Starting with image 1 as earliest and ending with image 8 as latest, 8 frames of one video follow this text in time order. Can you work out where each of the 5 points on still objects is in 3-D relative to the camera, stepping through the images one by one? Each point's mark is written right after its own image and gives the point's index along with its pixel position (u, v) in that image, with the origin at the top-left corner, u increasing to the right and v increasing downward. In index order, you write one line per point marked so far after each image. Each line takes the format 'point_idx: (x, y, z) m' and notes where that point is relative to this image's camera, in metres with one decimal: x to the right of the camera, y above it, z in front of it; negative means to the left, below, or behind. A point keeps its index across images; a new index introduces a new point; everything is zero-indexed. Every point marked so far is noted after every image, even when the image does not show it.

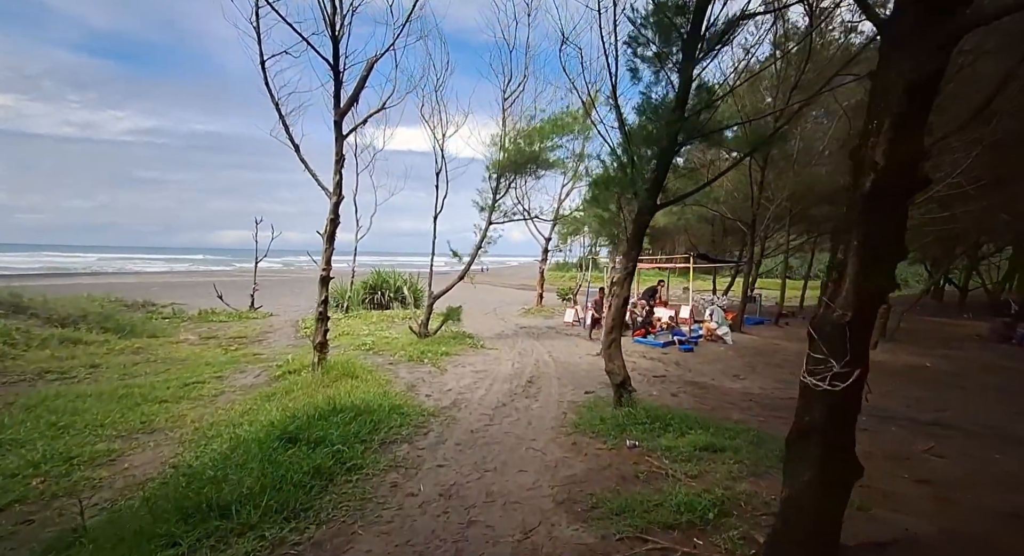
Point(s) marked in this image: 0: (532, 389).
0: (+0.3, -1.6, +7.2) m
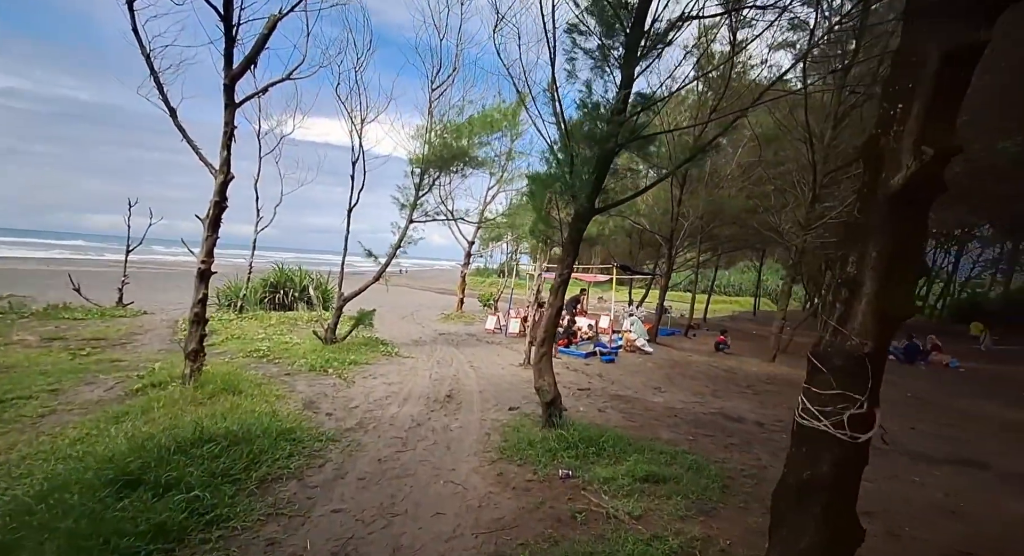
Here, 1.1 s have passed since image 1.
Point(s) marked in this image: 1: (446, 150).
0: (-0.8, -1.7, +6.5) m
1: (-1.4, +2.7, +10.4) m
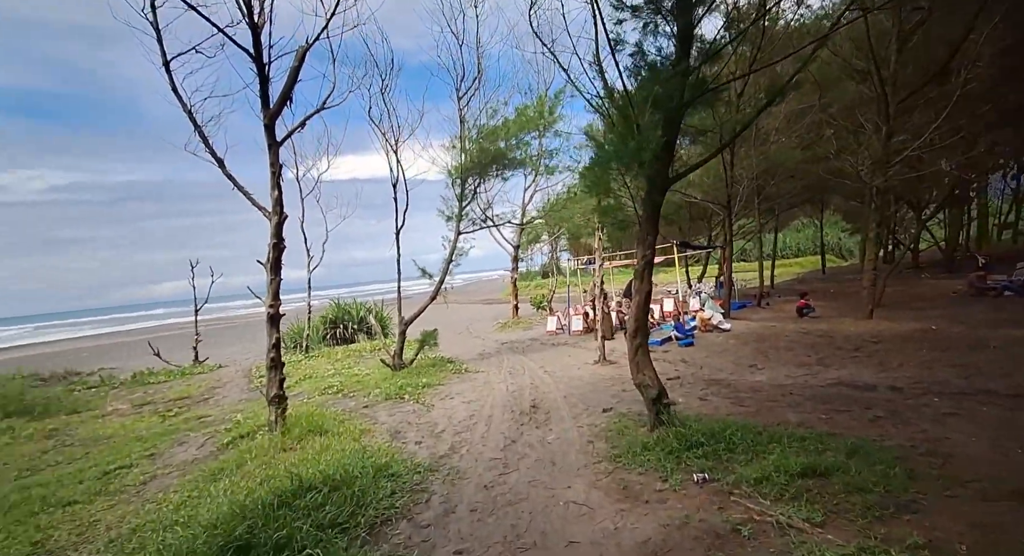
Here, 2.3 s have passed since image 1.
0: (+0.3, -1.7, +6.2) m
1: (-0.6, +2.5, +10.1) m
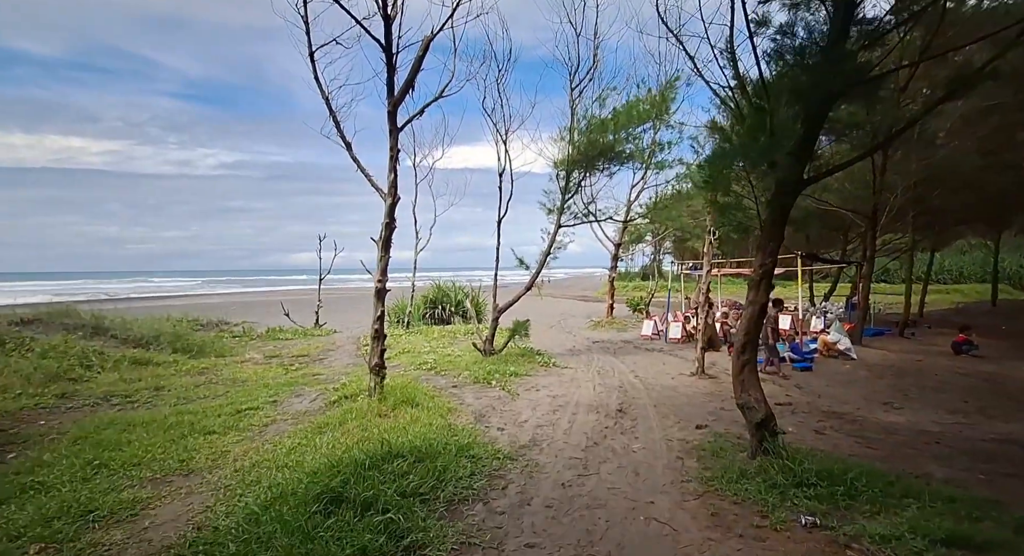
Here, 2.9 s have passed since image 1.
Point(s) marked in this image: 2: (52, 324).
0: (+1.3, -1.7, +5.9) m
1: (+1.6, +2.6, +9.8) m
2: (-9.5, -0.9, +10.2) m
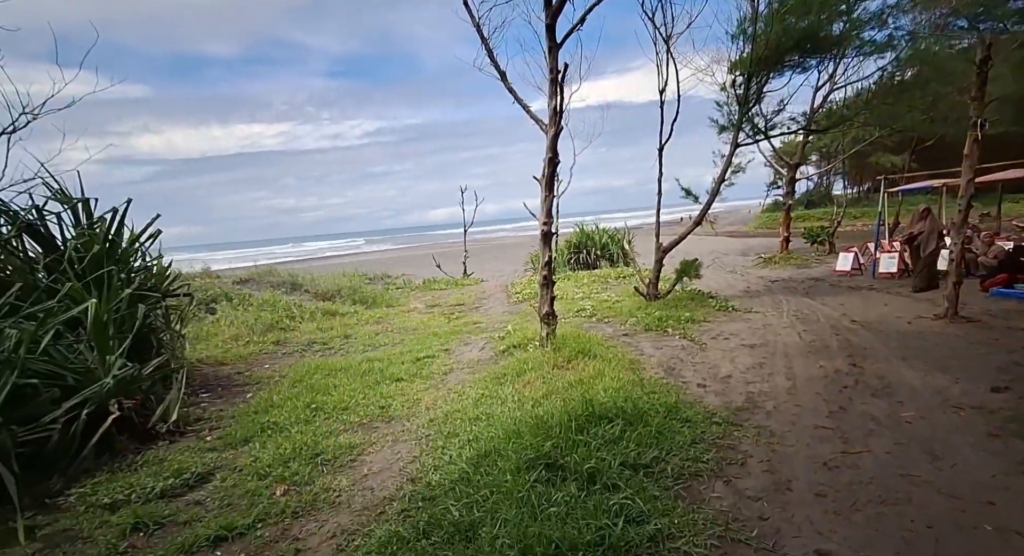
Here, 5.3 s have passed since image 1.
0: (+3.4, -1.0, +4.7) m
1: (+4.4, +3.8, +7.9) m
2: (-6.0, -0.1, +11.6) m
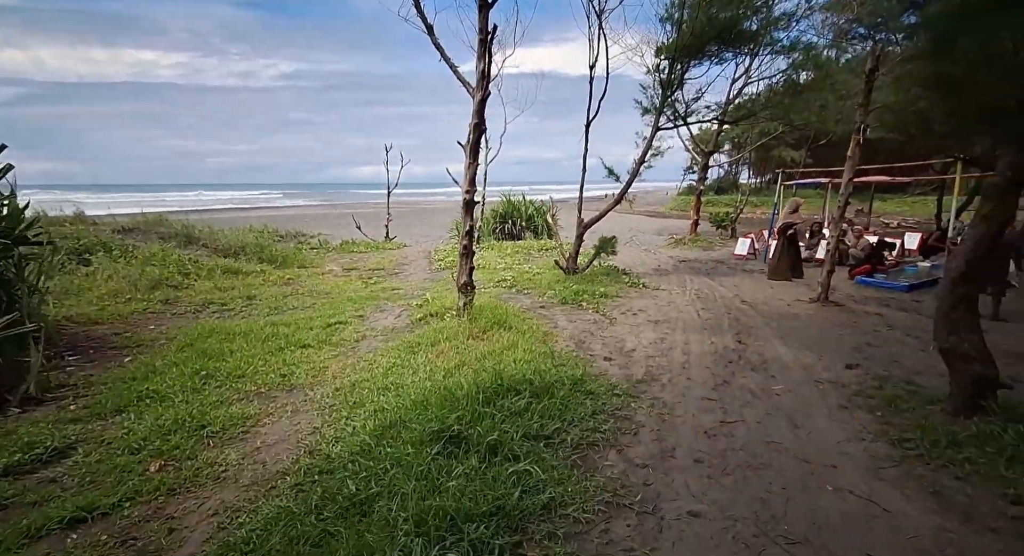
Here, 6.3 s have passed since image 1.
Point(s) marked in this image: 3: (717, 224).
0: (+2.5, -0.8, +5.2) m
1: (+3.3, +4.1, +8.2) m
2: (-7.7, +0.9, +10.5) m
3: (+7.5, +1.9, +17.8) m
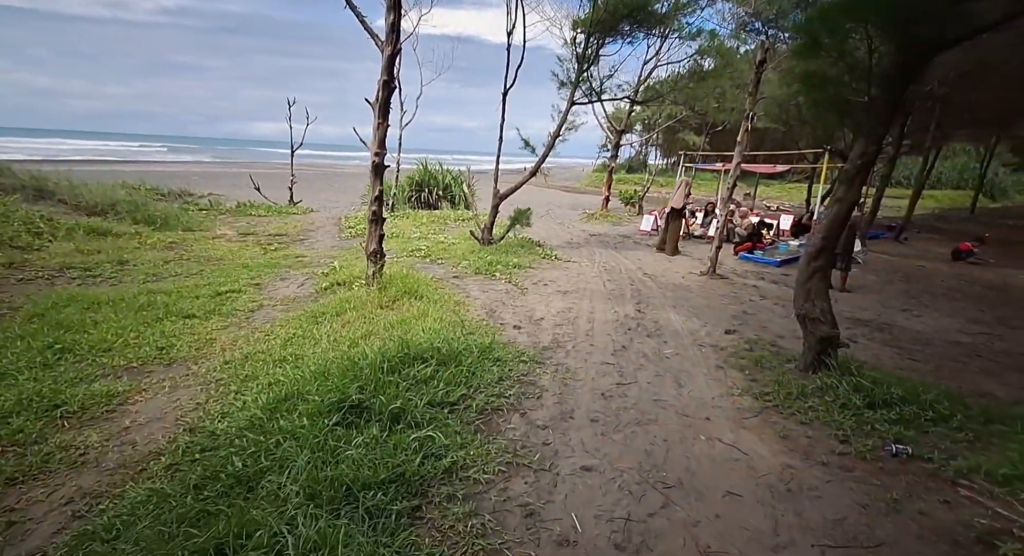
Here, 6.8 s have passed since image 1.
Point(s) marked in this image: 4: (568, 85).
0: (+1.5, -0.5, +5.5) m
1: (+1.9, +4.6, +8.4) m
2: (-9.4, +1.6, +9.1) m
3: (+4.4, +2.9, +18.6) m
4: (+1.1, +3.9, +10.1) m
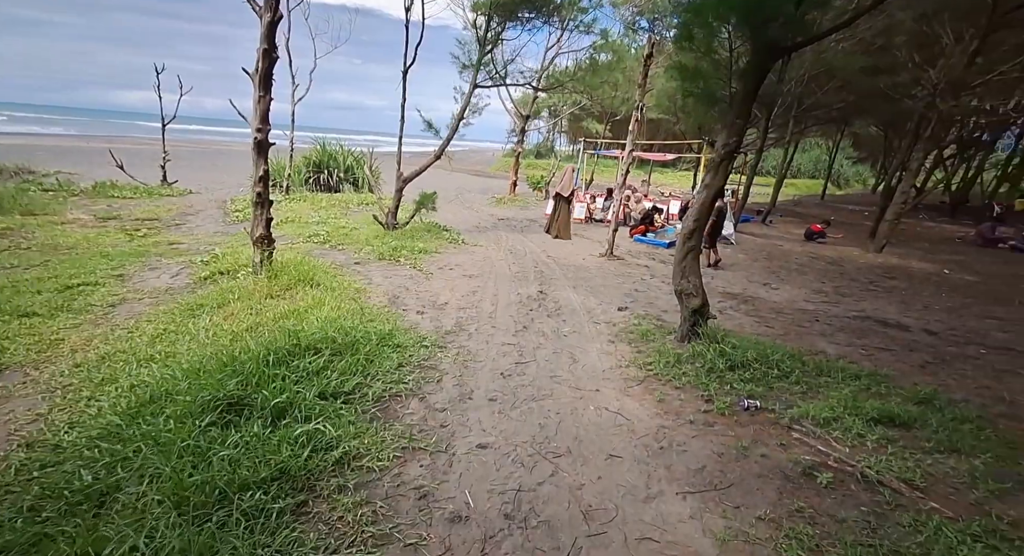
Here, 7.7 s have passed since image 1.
0: (+0.4, -0.3, +5.7) m
1: (+0.2, +4.9, +8.5) m
2: (-11.0, +1.7, +7.2) m
3: (+0.9, +3.6, +19.0) m
4: (-0.8, +4.2, +10.0) m
